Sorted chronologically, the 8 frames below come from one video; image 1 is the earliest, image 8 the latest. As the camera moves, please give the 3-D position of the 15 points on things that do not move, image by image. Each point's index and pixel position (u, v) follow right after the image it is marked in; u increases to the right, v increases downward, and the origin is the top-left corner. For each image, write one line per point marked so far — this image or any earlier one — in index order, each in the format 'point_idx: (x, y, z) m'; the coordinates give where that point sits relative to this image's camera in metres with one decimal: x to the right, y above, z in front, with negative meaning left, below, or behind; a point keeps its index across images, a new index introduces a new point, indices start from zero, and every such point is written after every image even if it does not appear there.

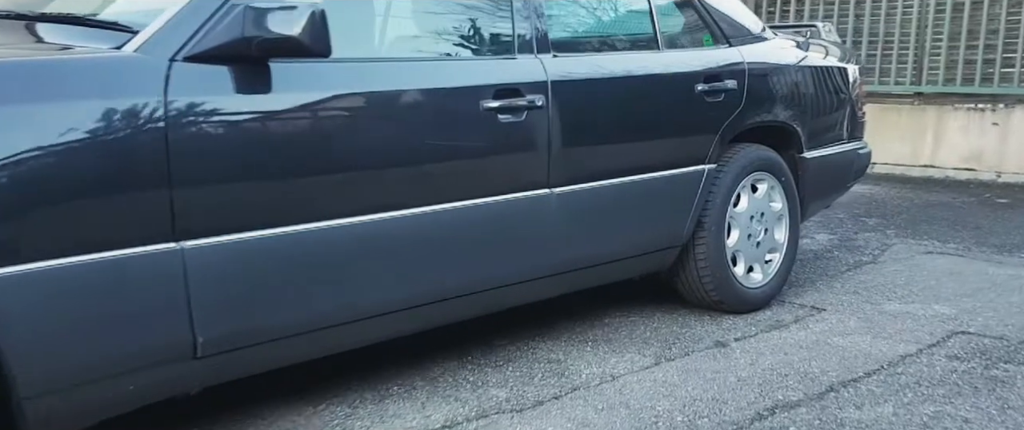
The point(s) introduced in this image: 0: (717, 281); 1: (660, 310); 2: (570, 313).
0: (+0.9, -0.3, +4.8) m
1: (+0.7, -0.4, +5.0) m
2: (+0.3, -0.5, +4.9) m
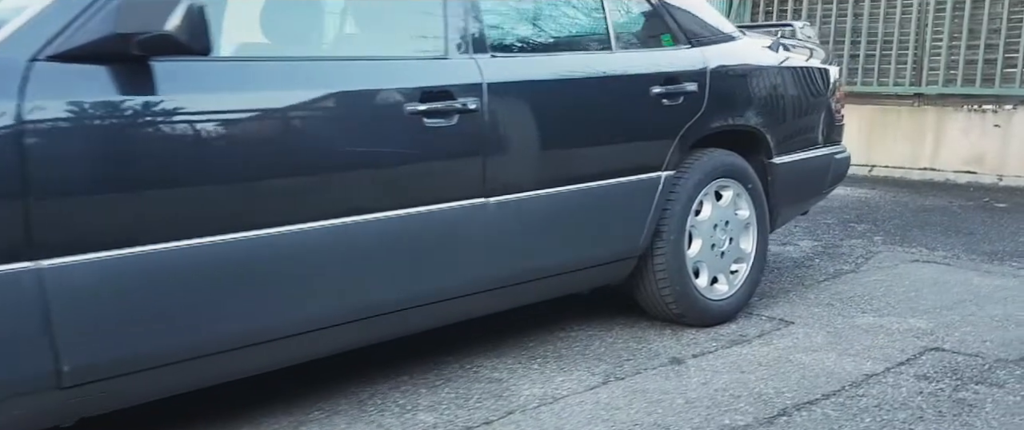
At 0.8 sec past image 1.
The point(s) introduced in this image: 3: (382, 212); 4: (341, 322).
0: (+0.7, -0.3, +4.5) m
1: (+0.5, -0.5, +4.7) m
2: (+0.1, -0.5, +4.6) m
3: (-0.4, 0.0, +3.5) m
4: (-0.5, -0.4, +3.5) m
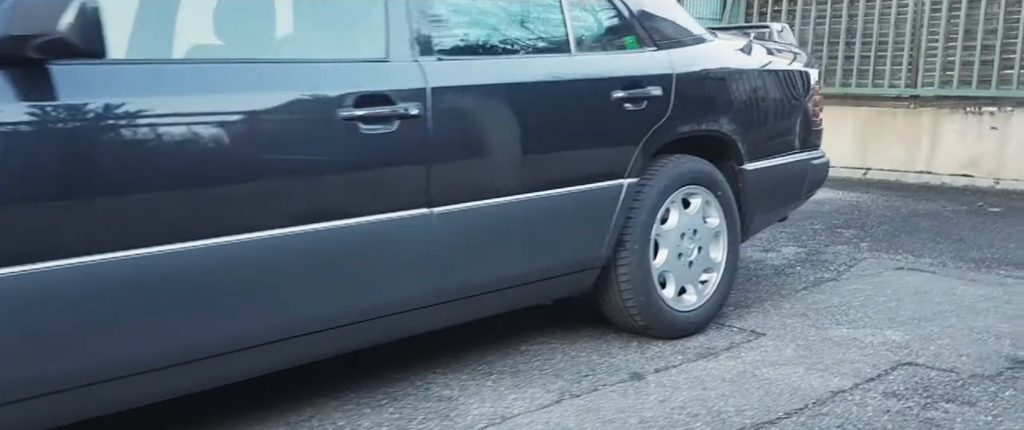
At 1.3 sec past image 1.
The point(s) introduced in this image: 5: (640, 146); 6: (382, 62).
0: (+0.5, -0.4, +4.4) m
1: (+0.3, -0.5, +4.6) m
2: (-0.1, -0.5, +4.5) m
3: (-0.6, 0.0, +3.3) m
4: (-0.7, -0.4, +3.3) m
5: (+0.5, +0.3, +4.3) m
6: (-0.4, +0.5, +3.5) m
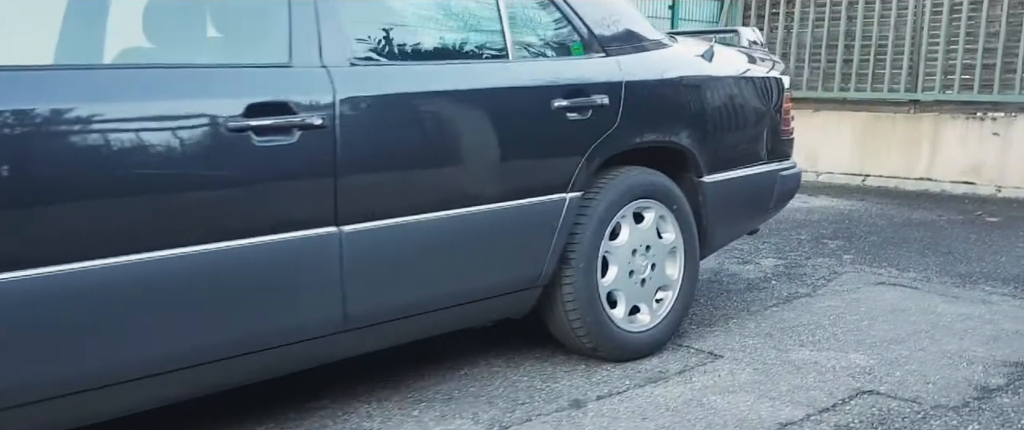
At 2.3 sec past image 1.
0: (+0.3, -0.4, +4.1) m
1: (+0.1, -0.6, +4.3) m
2: (-0.4, -0.6, +4.2) m
3: (-0.8, -0.1, +3.1) m
4: (-1.0, -0.4, +3.1) m
5: (+0.3, +0.2, +4.0) m
6: (-0.7, +0.5, +3.3) m
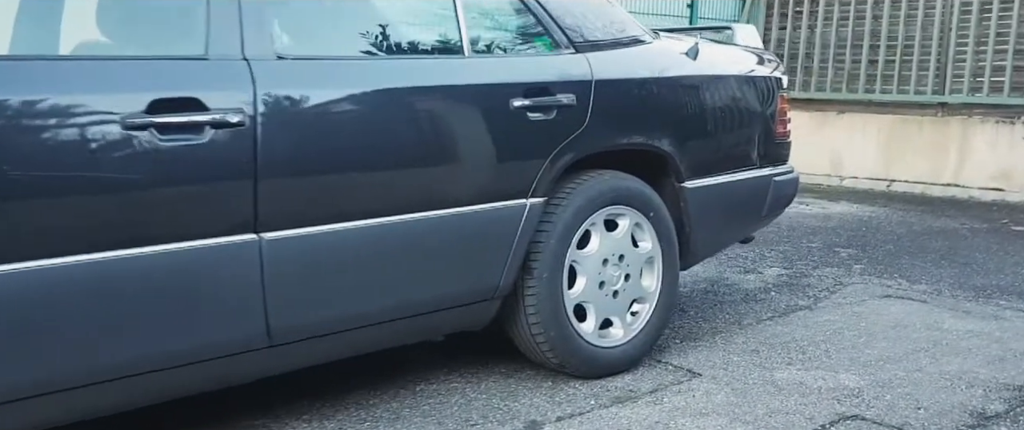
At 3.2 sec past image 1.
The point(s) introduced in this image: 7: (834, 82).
0: (+0.2, -0.5, +3.9) m
1: (0.0, -0.6, +4.1) m
2: (-0.5, -0.6, +4.0) m
3: (-1.0, -0.1, +2.8) m
4: (-1.2, -0.5, +2.9) m
5: (+0.1, +0.2, +3.8) m
6: (-0.9, +0.4, +3.1) m
7: (+3.2, +1.3, +10.6) m
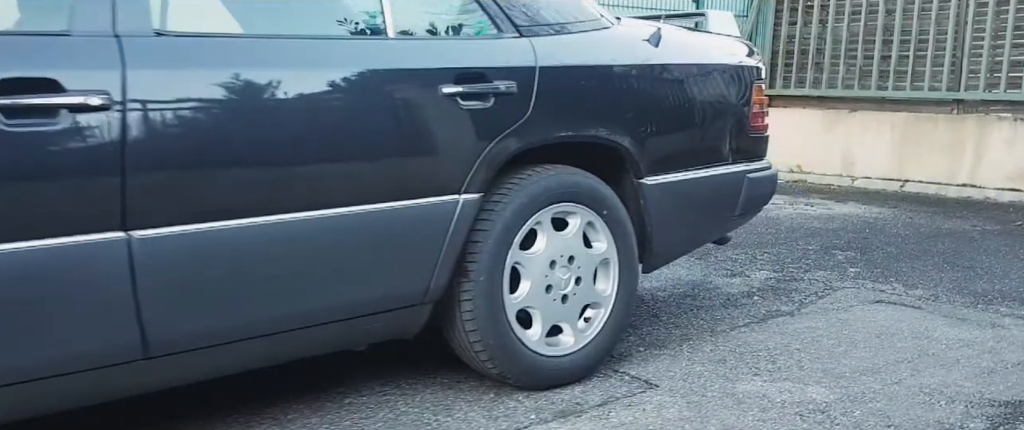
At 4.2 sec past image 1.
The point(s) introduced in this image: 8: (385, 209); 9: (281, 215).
0: (-0.1, -0.5, +3.6) m
1: (-0.3, -0.6, +3.8) m
2: (-0.7, -0.6, +3.7) m
3: (-1.3, -0.1, +2.6) m
4: (-1.4, -0.4, +2.6) m
5: (-0.1, +0.2, +3.5) m
6: (-1.1, +0.5, +2.8) m
7: (+3.2, +1.3, +10.2) m
8: (-0.4, 0.0, +3.2) m
9: (-0.7, 0.0, +3.0) m
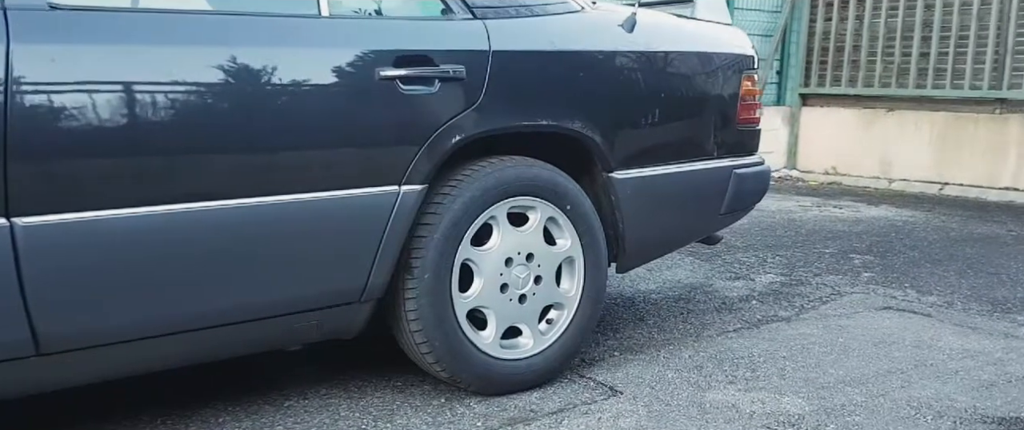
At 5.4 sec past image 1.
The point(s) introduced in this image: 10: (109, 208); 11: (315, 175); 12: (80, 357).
0: (-0.2, -0.4, +3.4) m
1: (-0.4, -0.6, +3.6) m
2: (-0.9, -0.6, +3.5) m
3: (-1.5, 0.0, +2.4) m
4: (-1.6, -0.4, +2.5) m
5: (-0.3, +0.2, +3.3) m
6: (-1.3, +0.5, +2.7) m
7: (+3.4, +1.3, +9.8) m
8: (-0.6, 0.0, +3.1) m
9: (-0.8, 0.0, +2.9) m
10: (-1.0, 0.0, +2.7) m
11: (-0.6, +0.1, +3.1) m
12: (-1.1, -0.4, +2.8) m
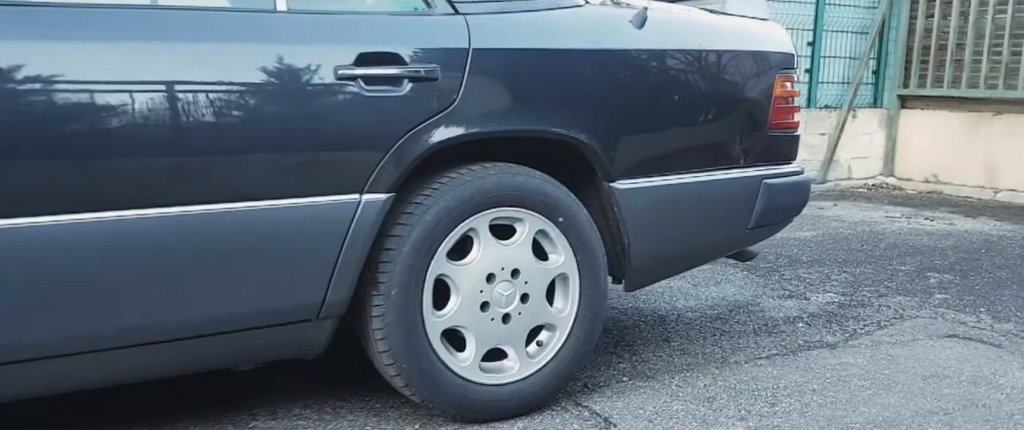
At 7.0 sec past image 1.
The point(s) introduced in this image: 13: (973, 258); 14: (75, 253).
0: (-0.3, -0.5, +3.1) m
1: (-0.5, -0.6, +3.3) m
2: (-0.9, -0.6, +3.3) m
3: (-1.6, 0.0, +2.3) m
4: (-1.8, -0.4, +2.4) m
5: (-0.3, +0.2, +3.0) m
6: (-1.4, +0.5, +2.5) m
7: (+4.1, +1.2, +9.1) m
8: (-0.7, 0.0, +2.8) m
9: (-1.0, 0.0, +2.7) m
10: (-1.1, 0.0, +2.6) m
11: (-0.6, +0.1, +2.8) m
12: (-1.2, -0.4, +2.7) m
13: (+2.7, -0.3, +6.2) m
14: (-1.1, -0.1, +2.6) m
